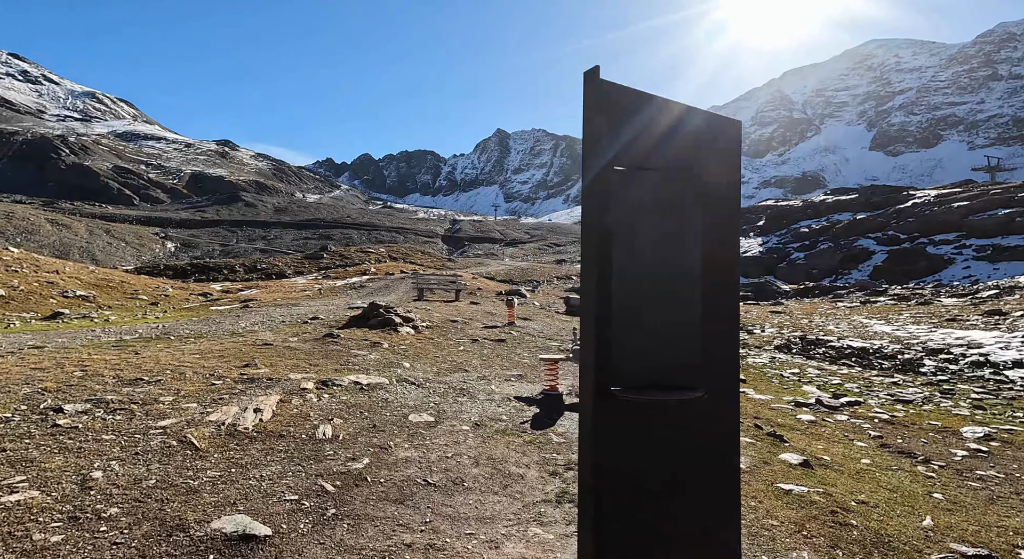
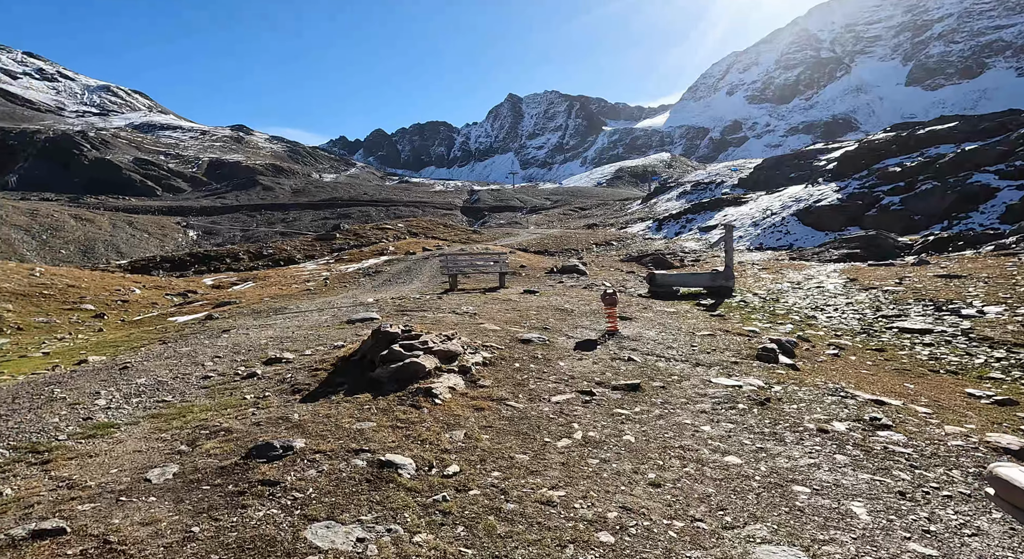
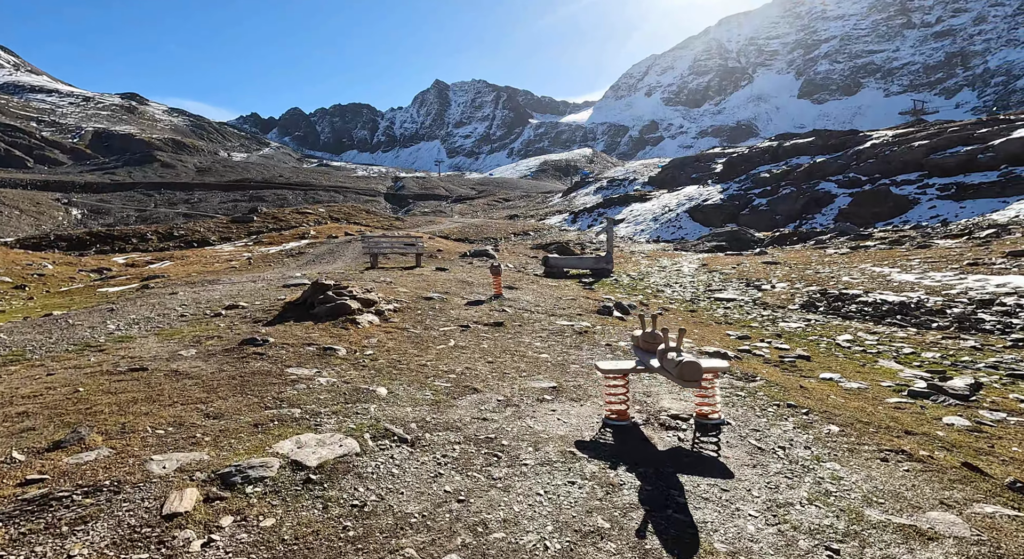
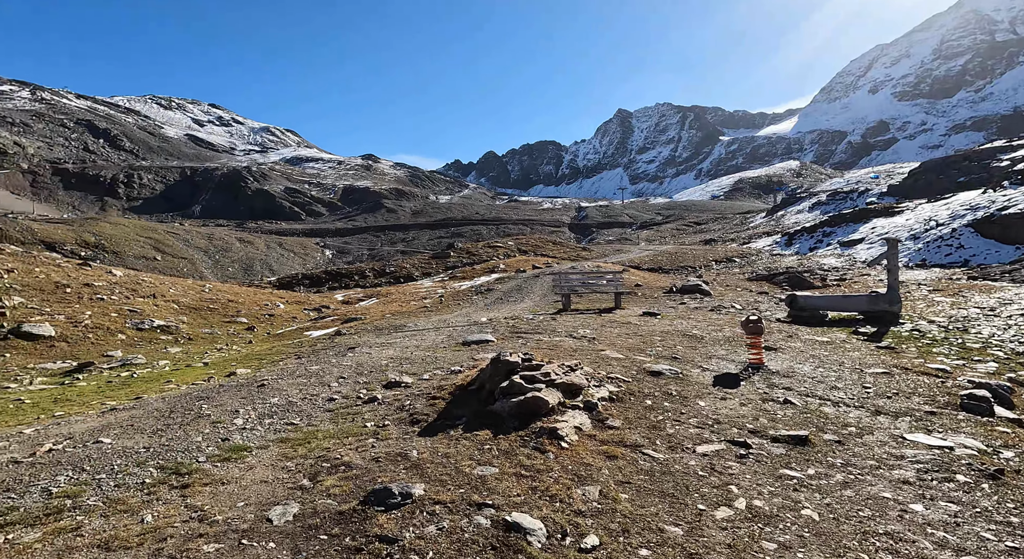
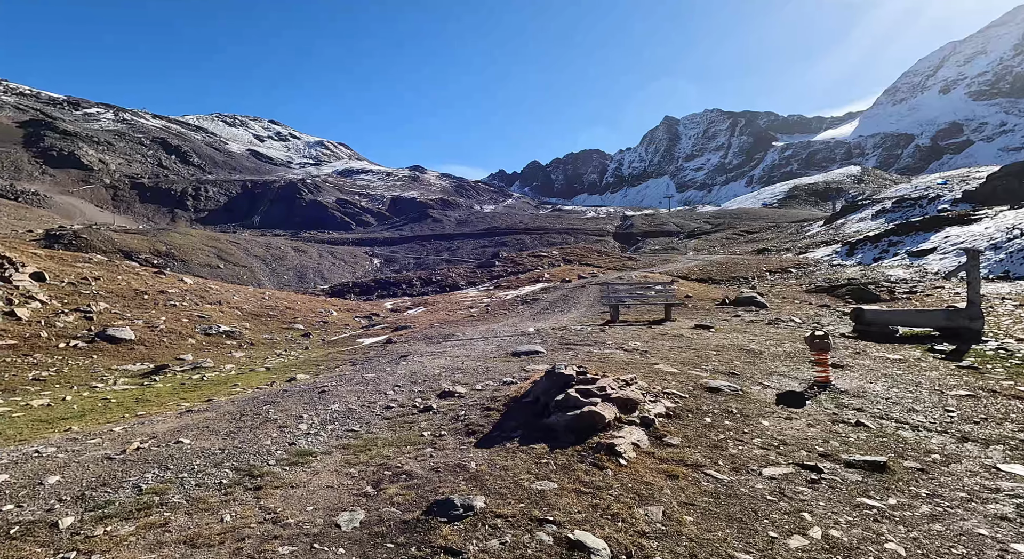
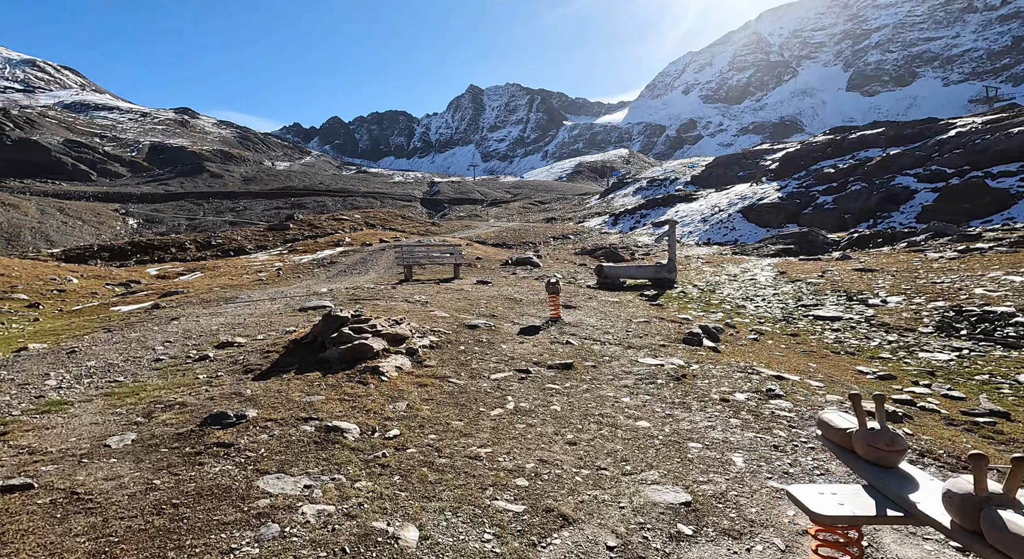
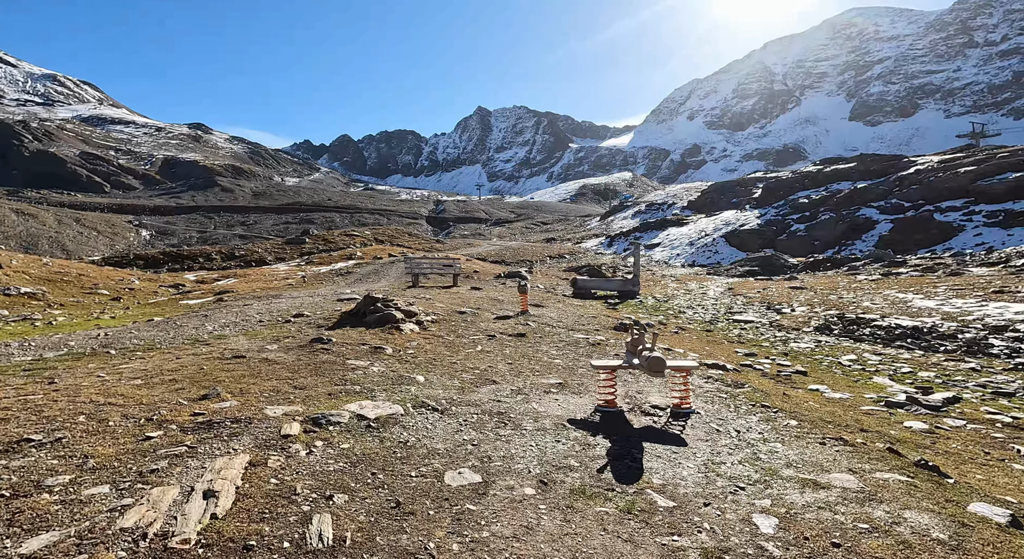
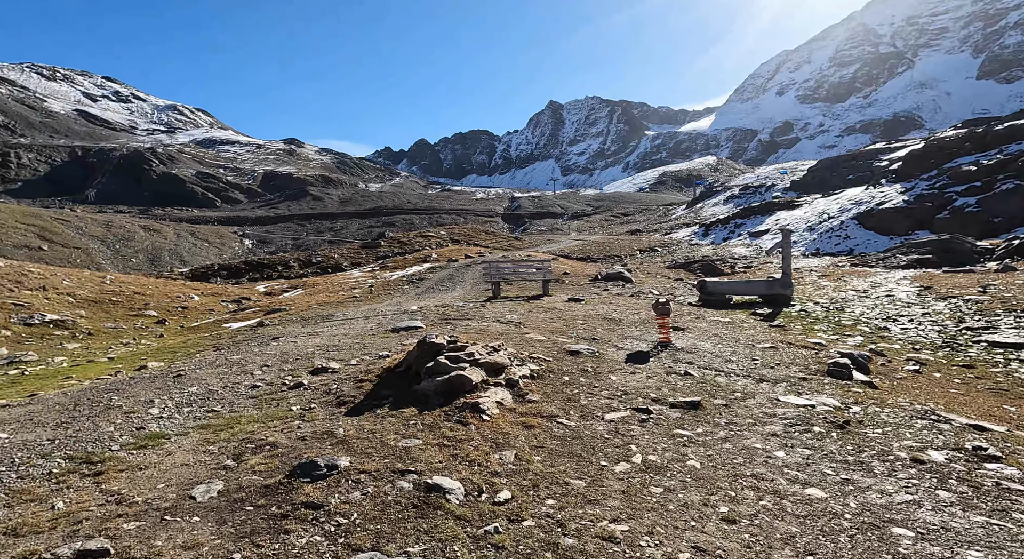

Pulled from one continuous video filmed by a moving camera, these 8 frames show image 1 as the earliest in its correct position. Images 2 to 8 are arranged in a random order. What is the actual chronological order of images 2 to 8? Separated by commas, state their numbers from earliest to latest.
7, 3, 6, 2, 8, 4, 5
